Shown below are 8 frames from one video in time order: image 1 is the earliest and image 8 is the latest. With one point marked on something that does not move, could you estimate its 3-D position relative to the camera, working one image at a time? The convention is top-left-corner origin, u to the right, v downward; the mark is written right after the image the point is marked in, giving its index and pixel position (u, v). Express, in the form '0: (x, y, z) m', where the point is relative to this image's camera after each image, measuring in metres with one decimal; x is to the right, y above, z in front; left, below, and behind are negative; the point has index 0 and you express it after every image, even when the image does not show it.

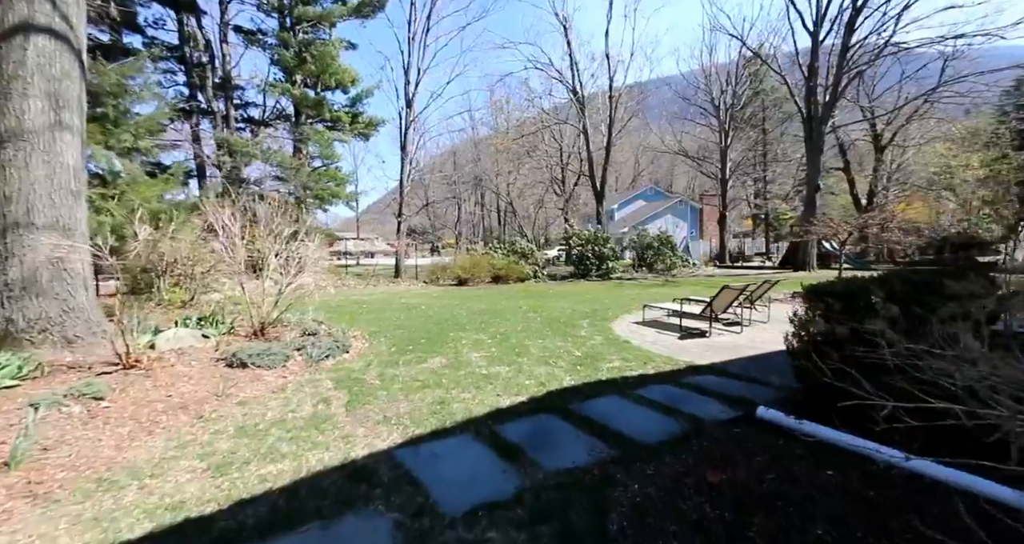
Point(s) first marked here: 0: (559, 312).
0: (+1.0, -0.8, +8.8) m
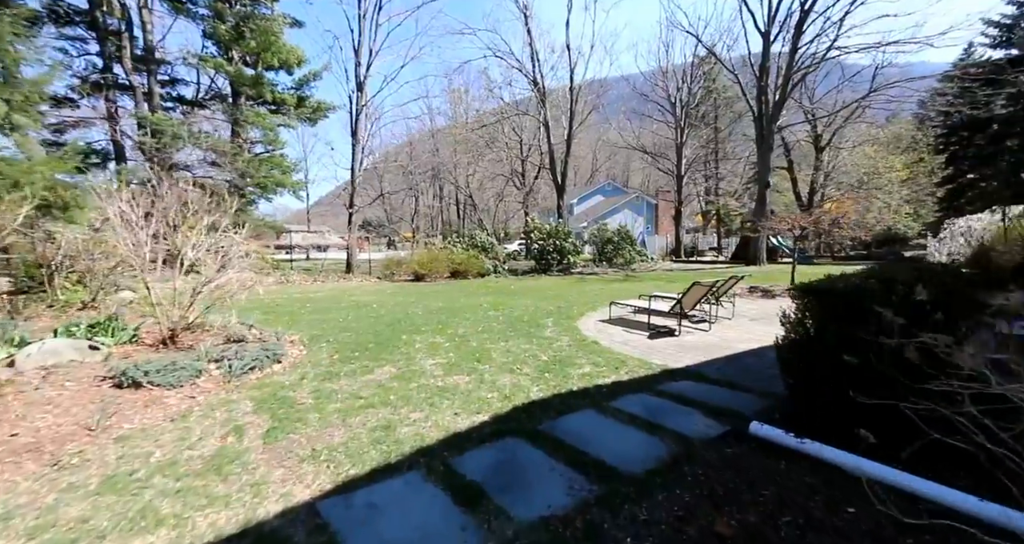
0: (+0.2, -0.7, +8.4) m
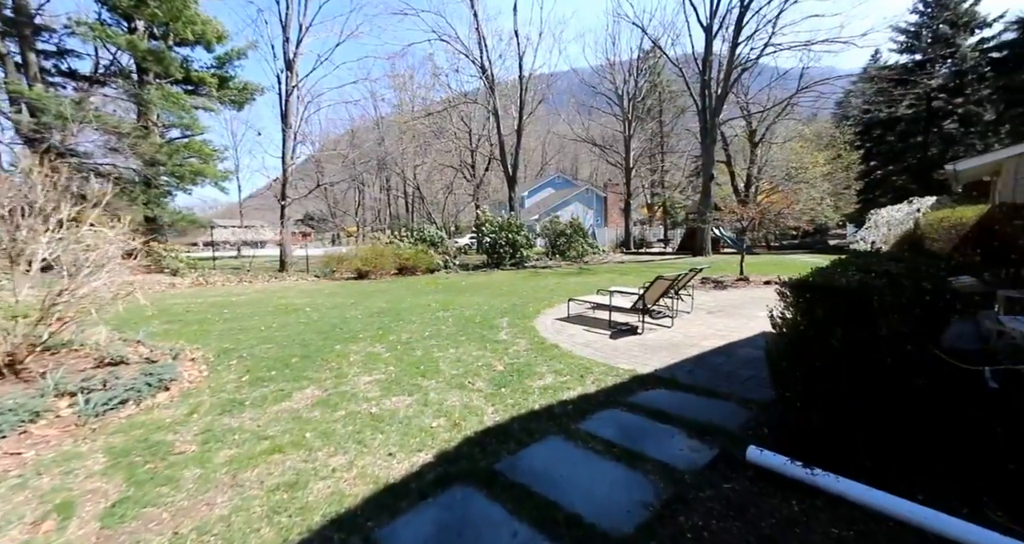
0: (-0.7, -0.7, +7.7) m
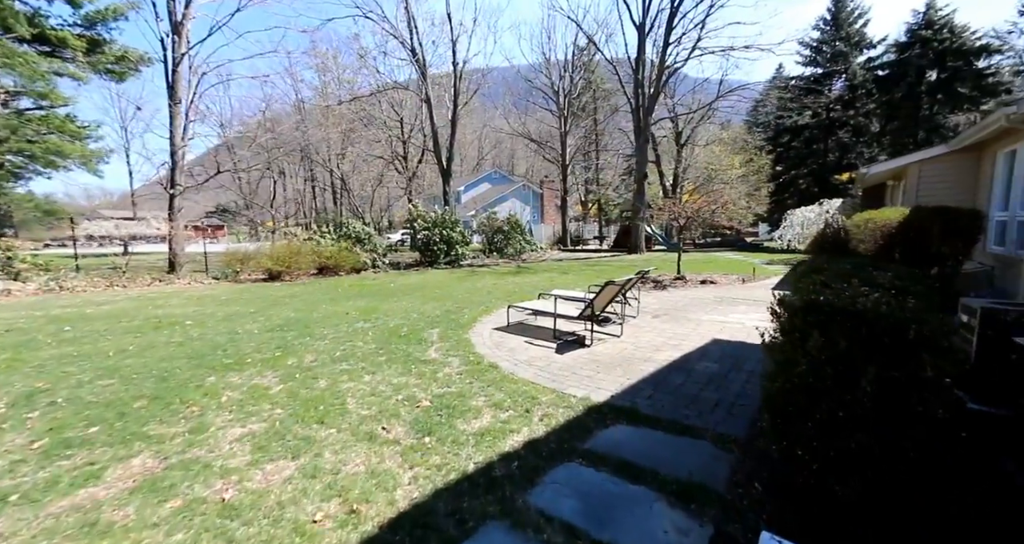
0: (-1.7, -0.7, +6.8) m
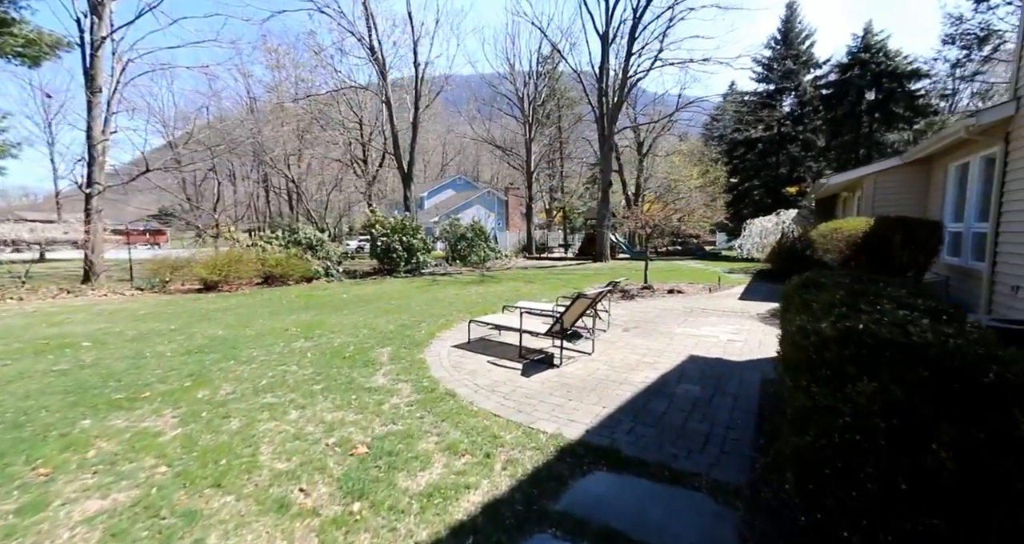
0: (-2.2, -0.9, +6.0) m
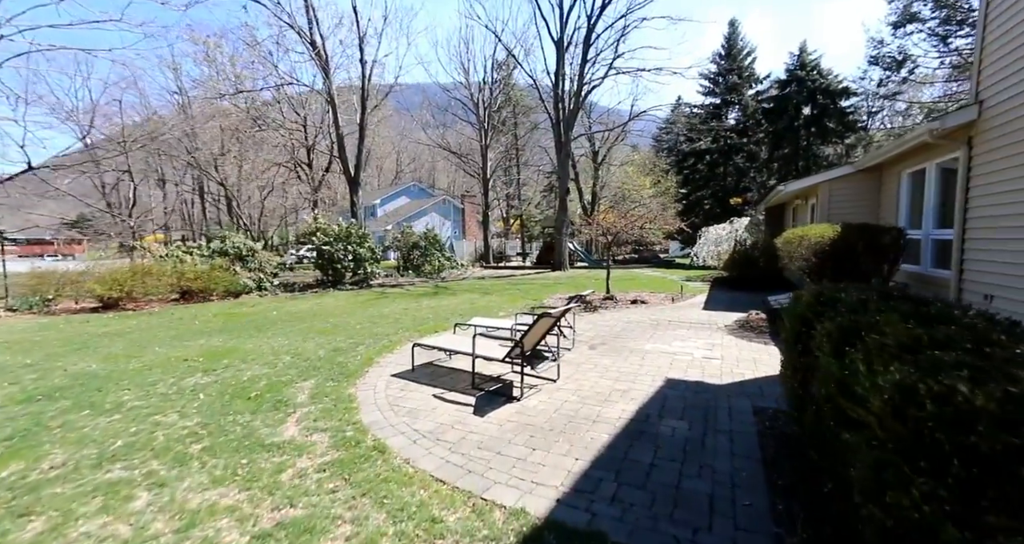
0: (-2.8, -1.0, +5.0) m
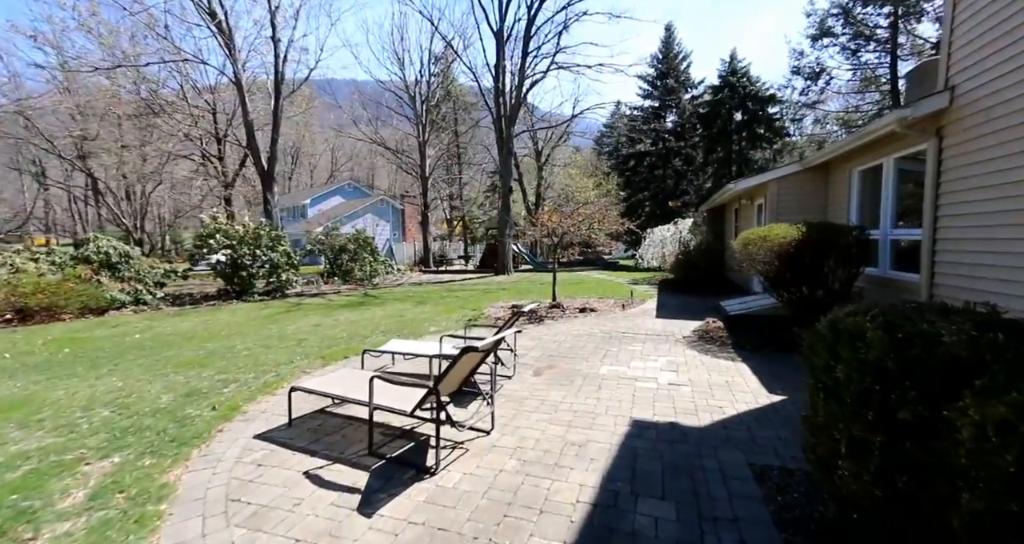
0: (-3.5, -1.2, +3.3) m
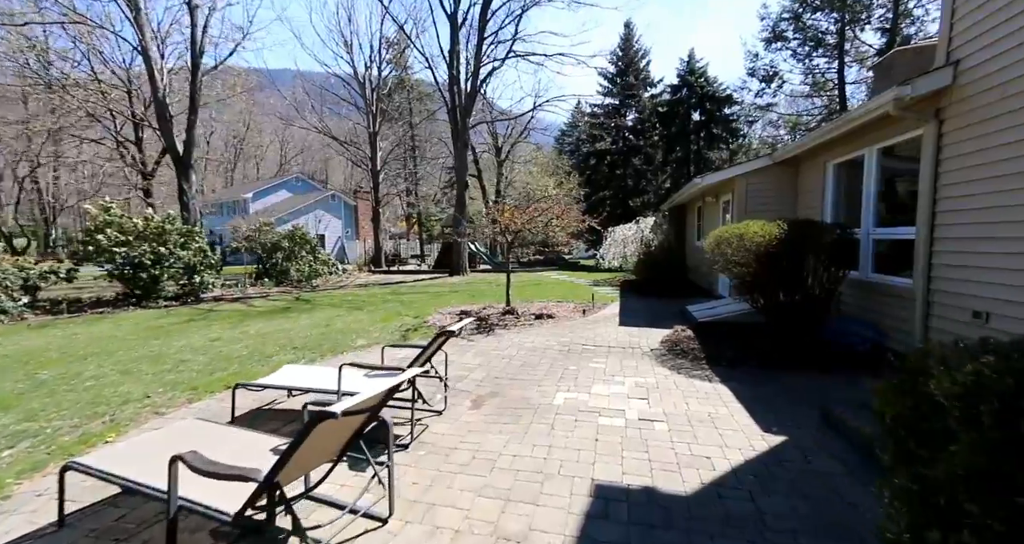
0: (-3.9, -1.2, +1.9) m
